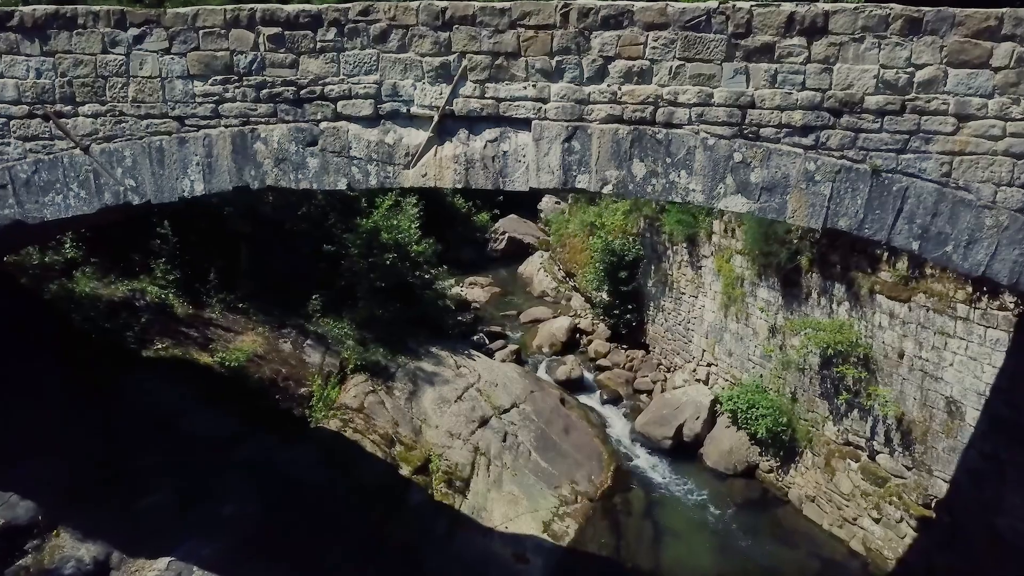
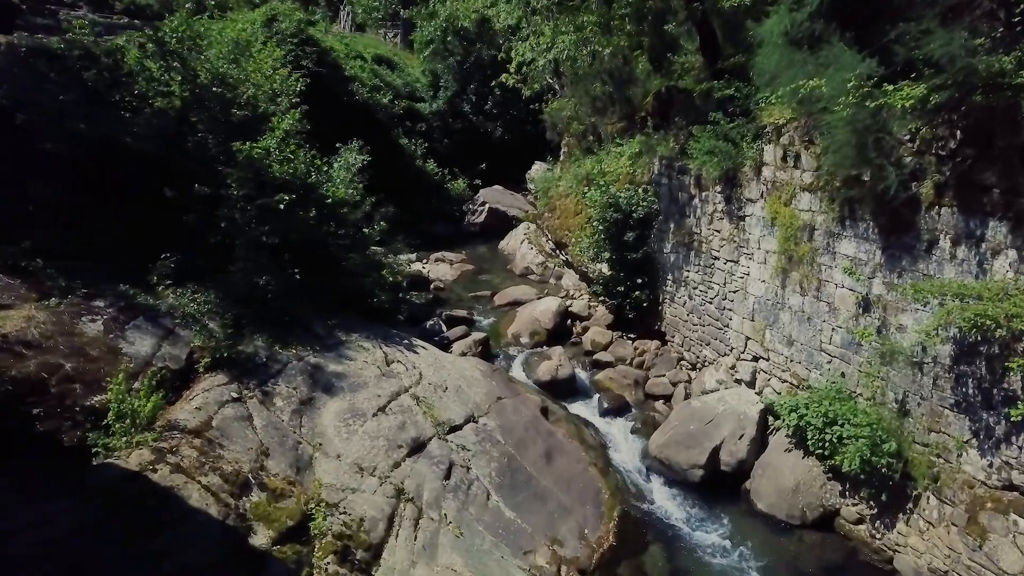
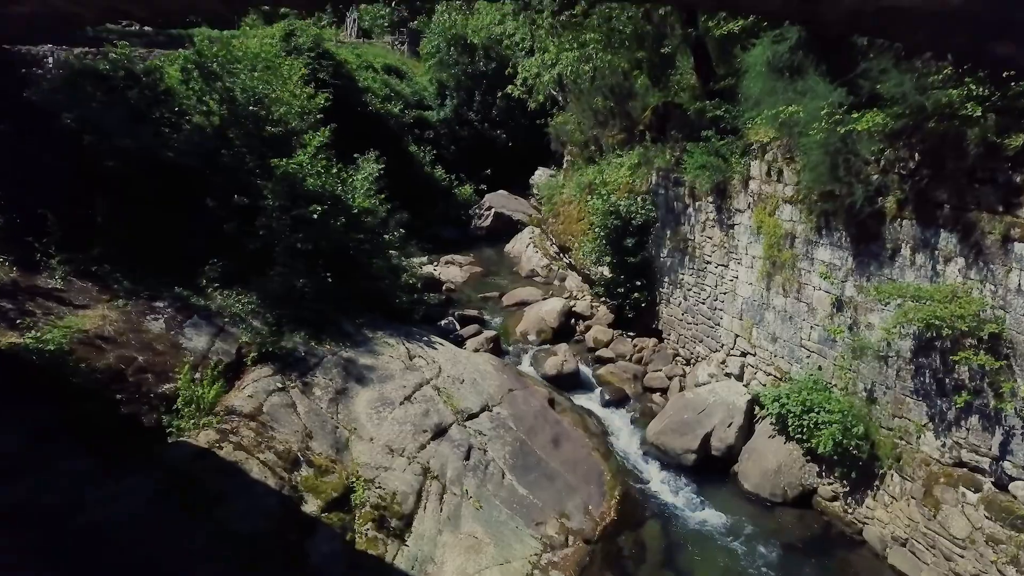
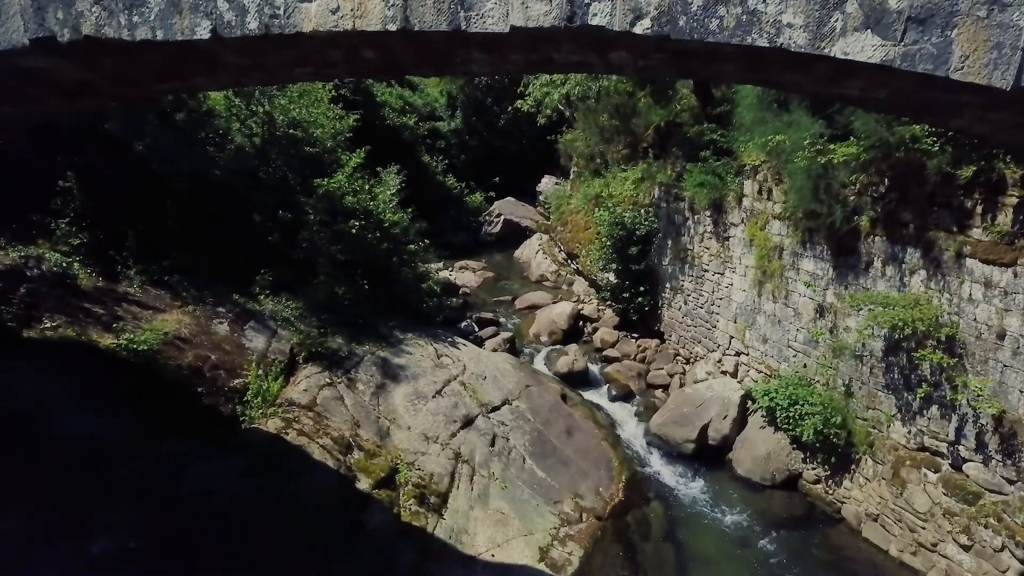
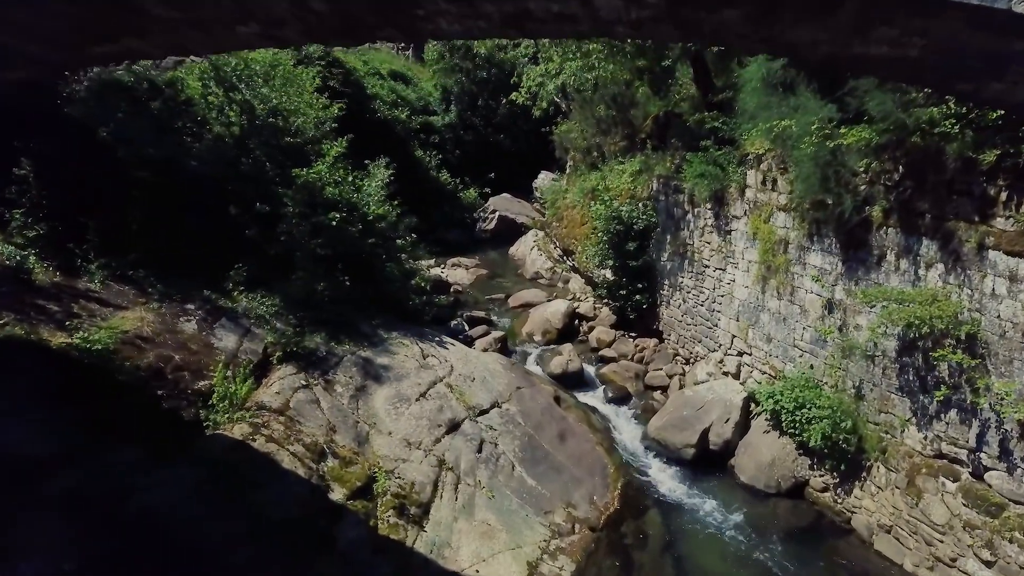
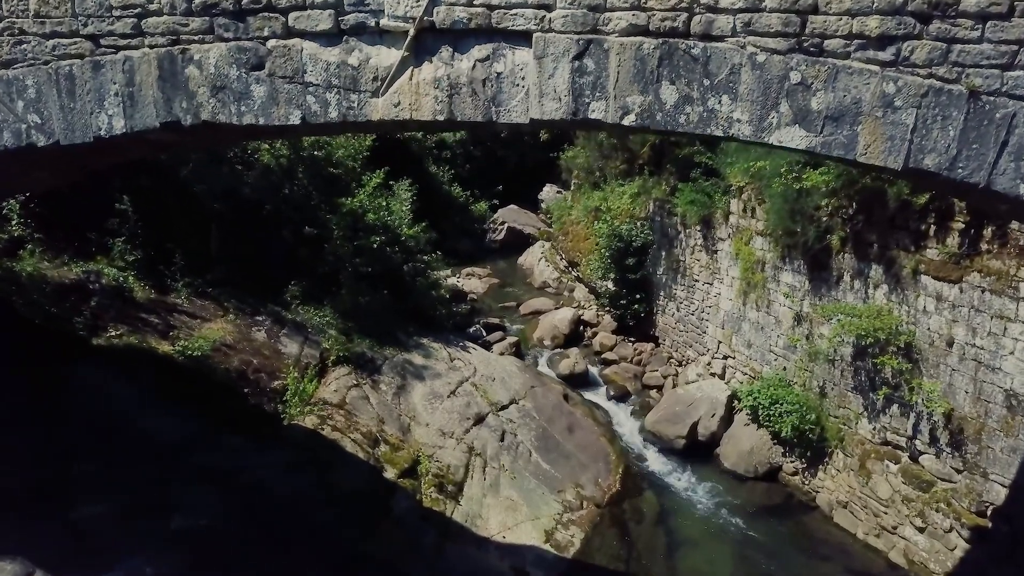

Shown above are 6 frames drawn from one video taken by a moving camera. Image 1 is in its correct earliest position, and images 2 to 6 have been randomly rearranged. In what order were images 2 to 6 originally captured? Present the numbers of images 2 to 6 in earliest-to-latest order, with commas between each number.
6, 4, 5, 3, 2
